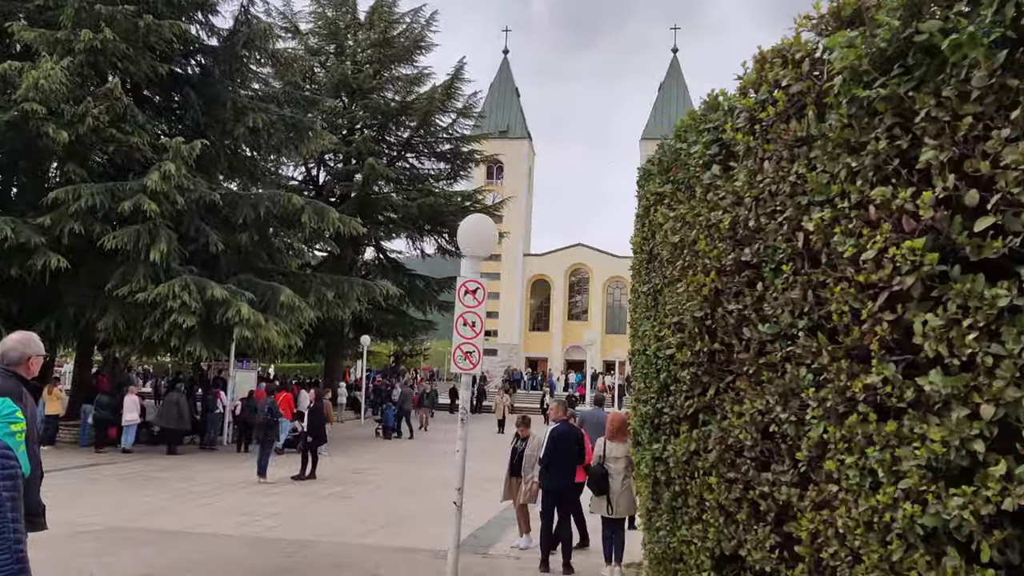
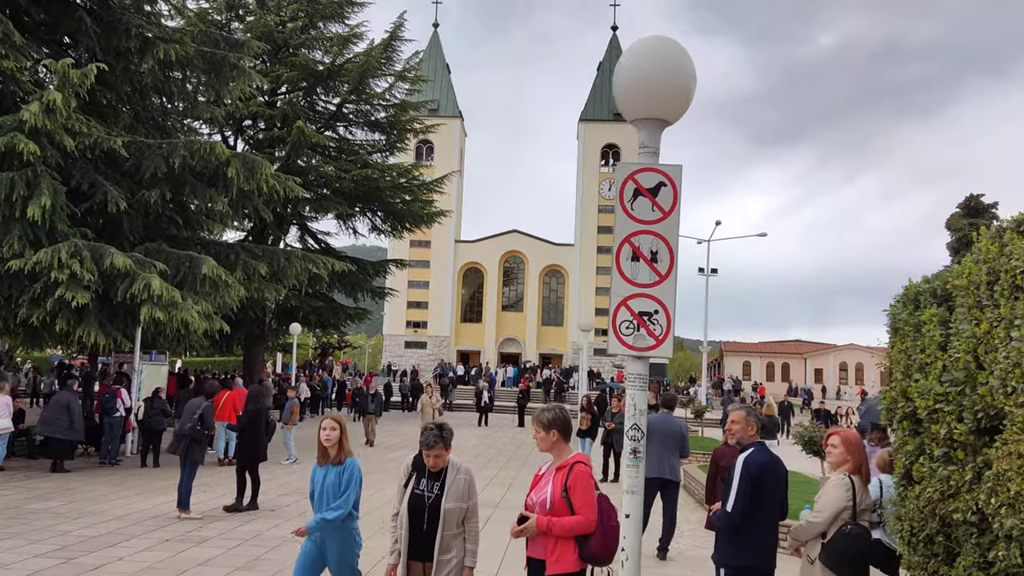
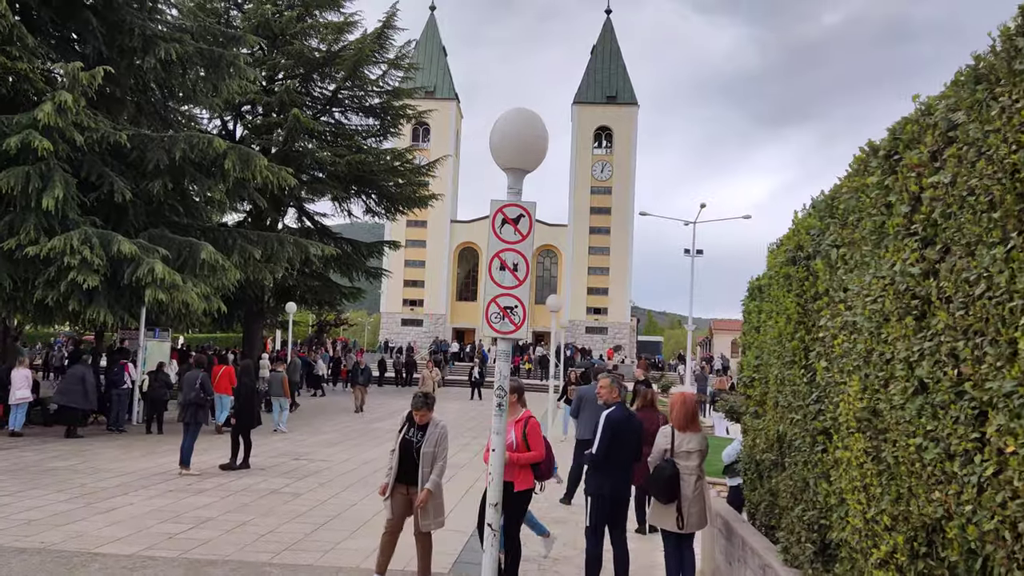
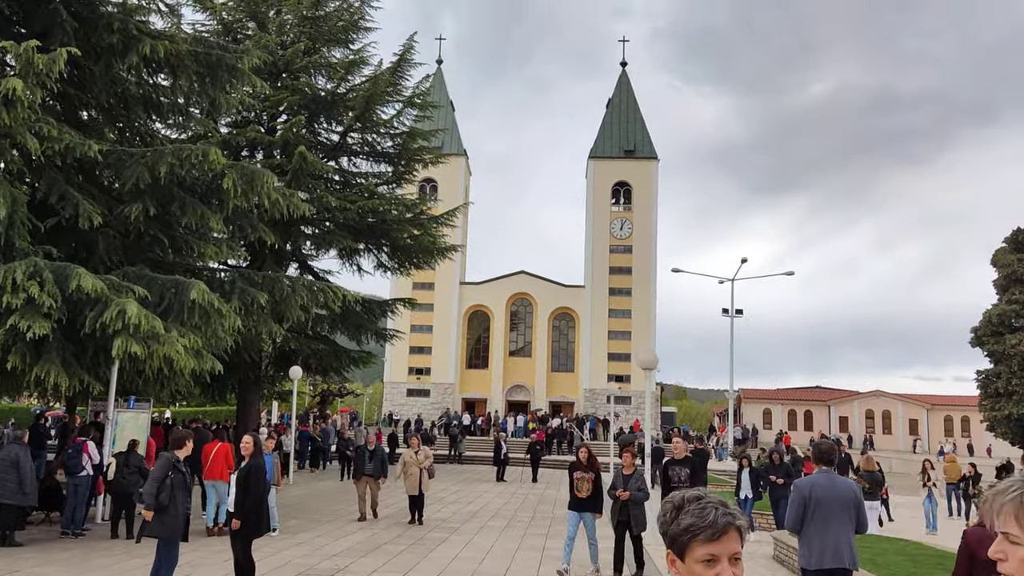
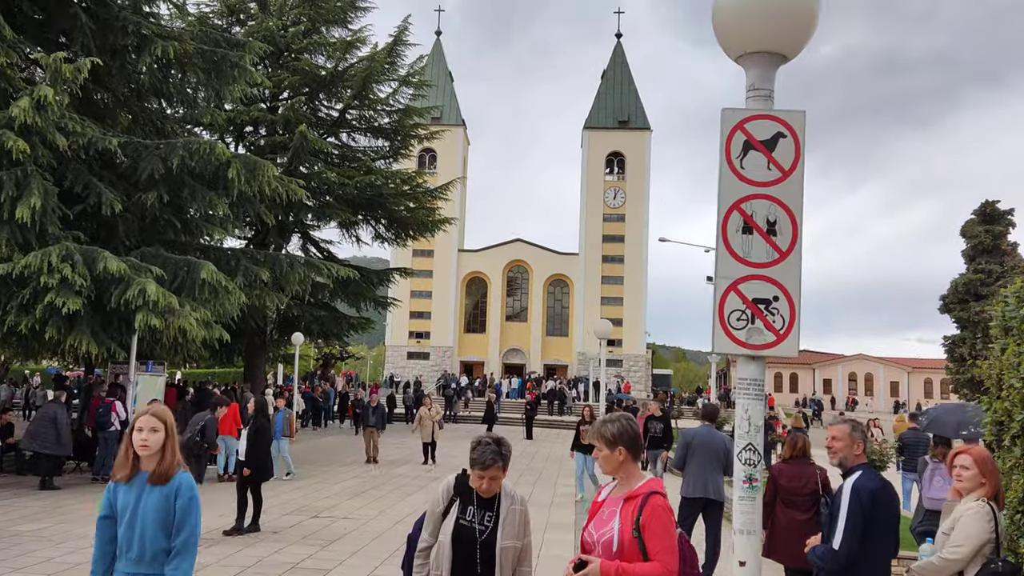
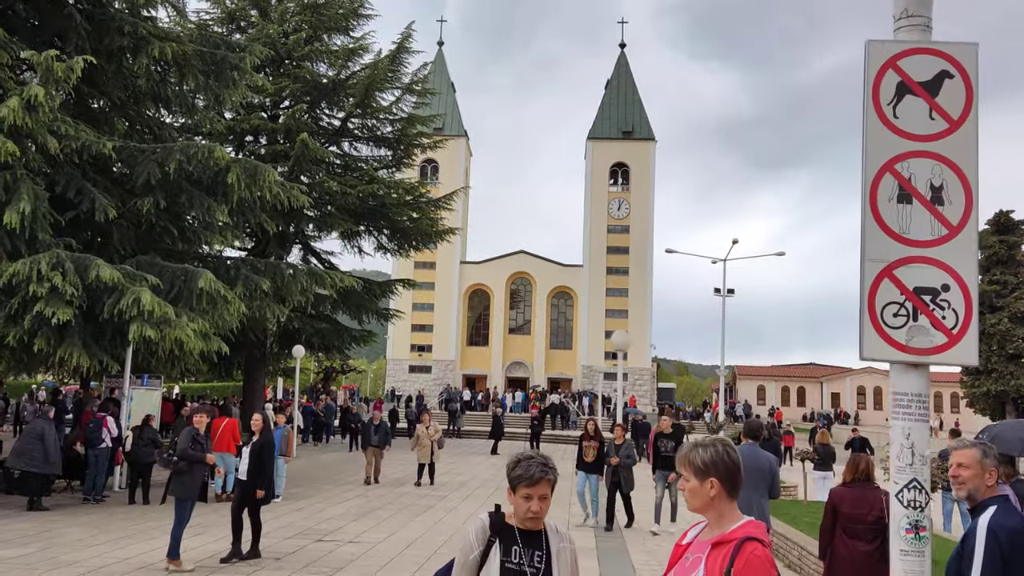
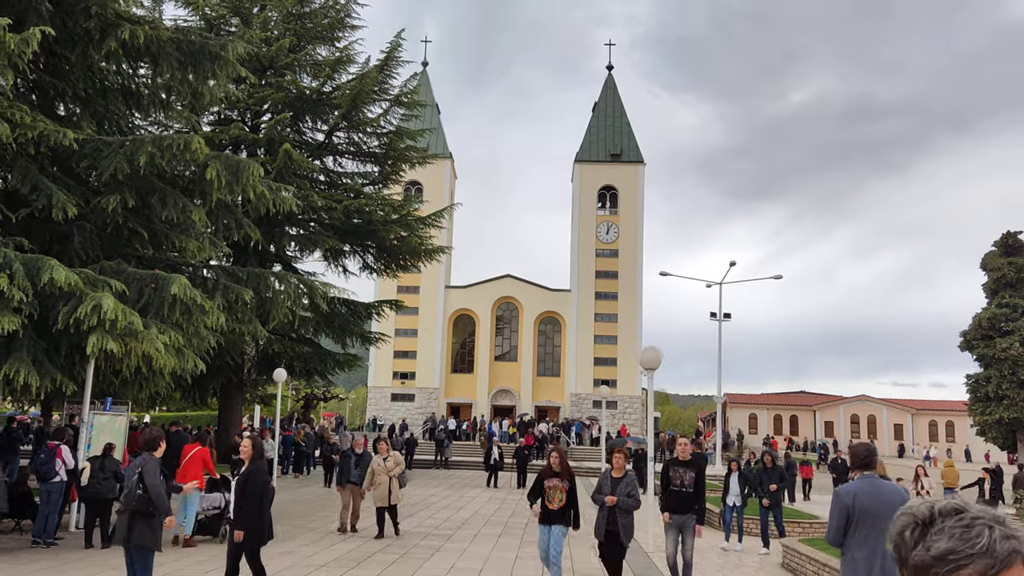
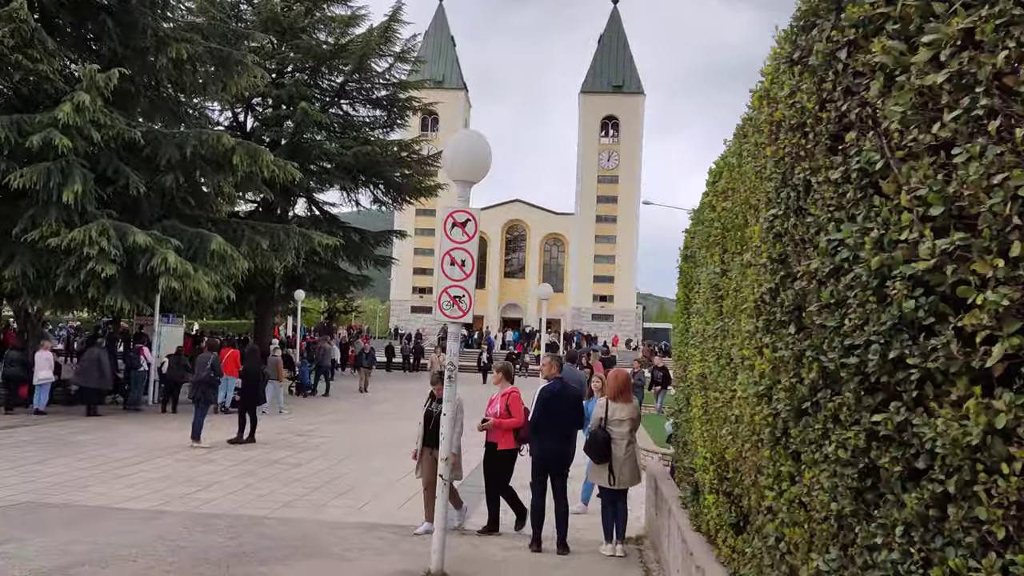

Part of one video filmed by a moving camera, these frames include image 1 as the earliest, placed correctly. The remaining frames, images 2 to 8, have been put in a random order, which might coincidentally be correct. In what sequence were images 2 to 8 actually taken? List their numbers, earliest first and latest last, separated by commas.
8, 3, 2, 5, 6, 4, 7
